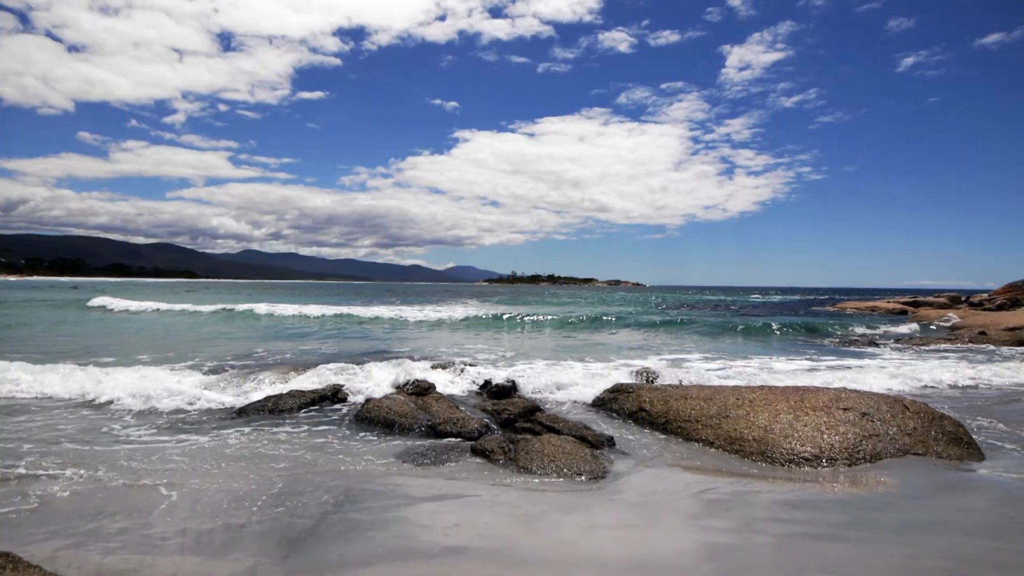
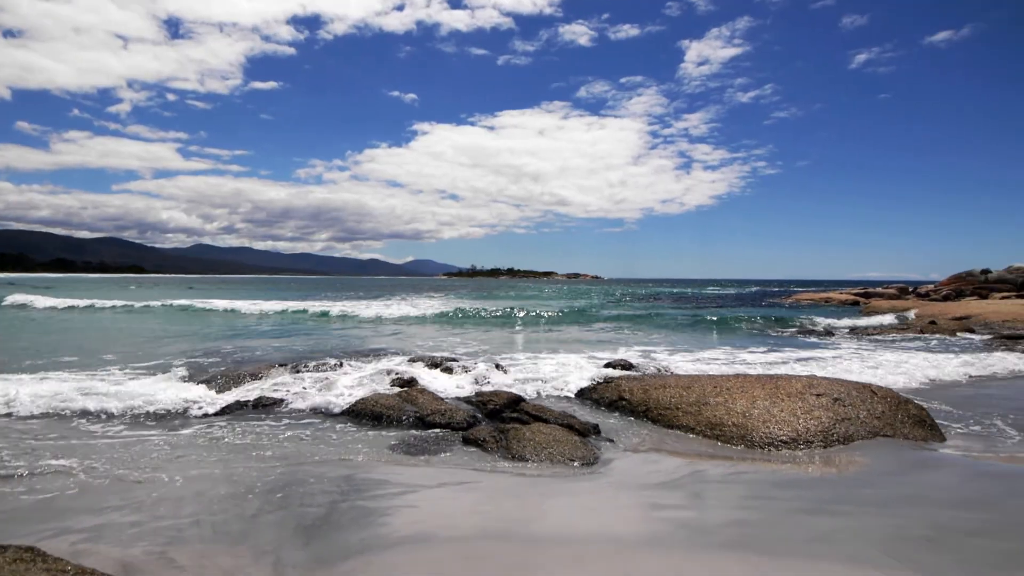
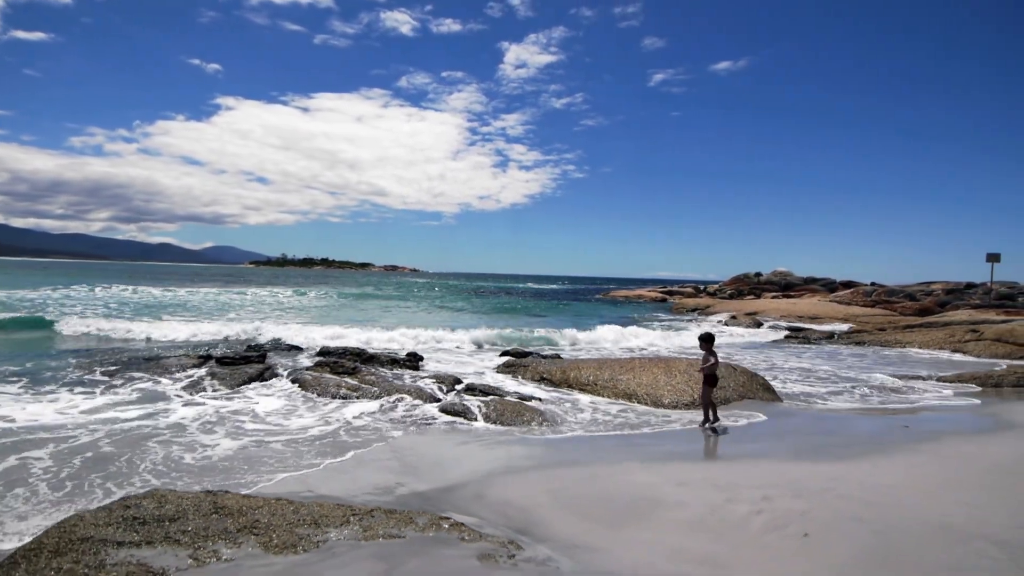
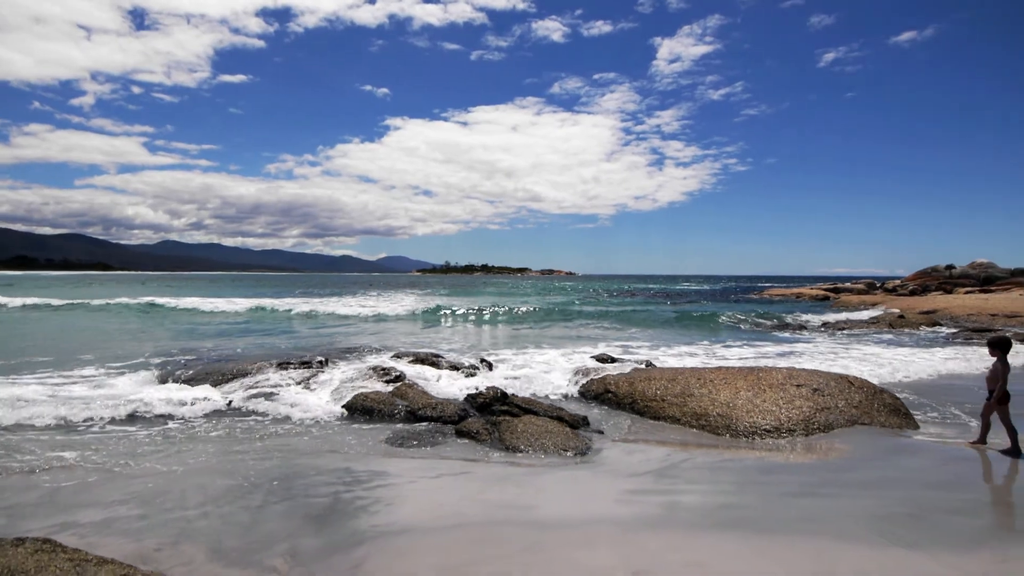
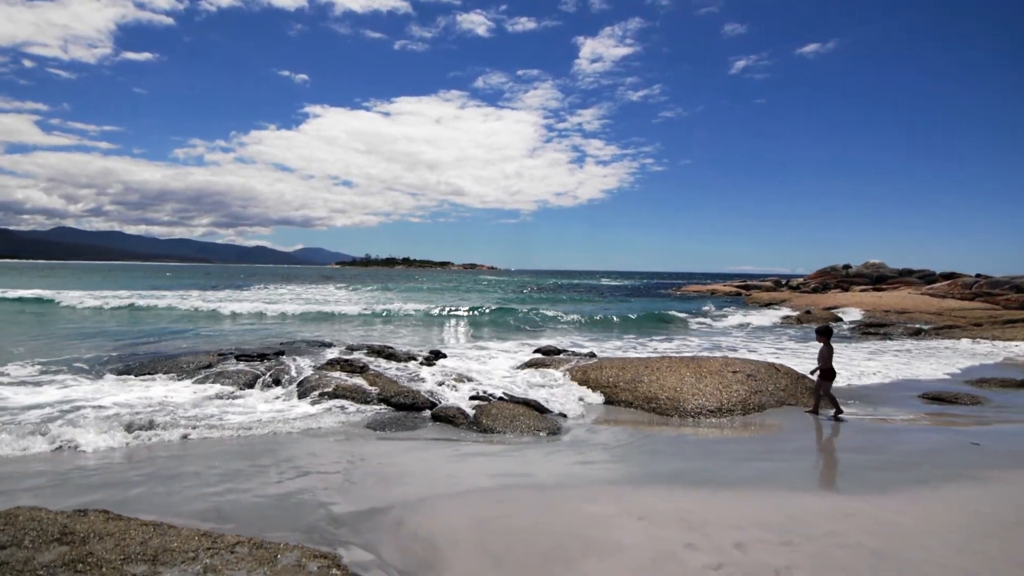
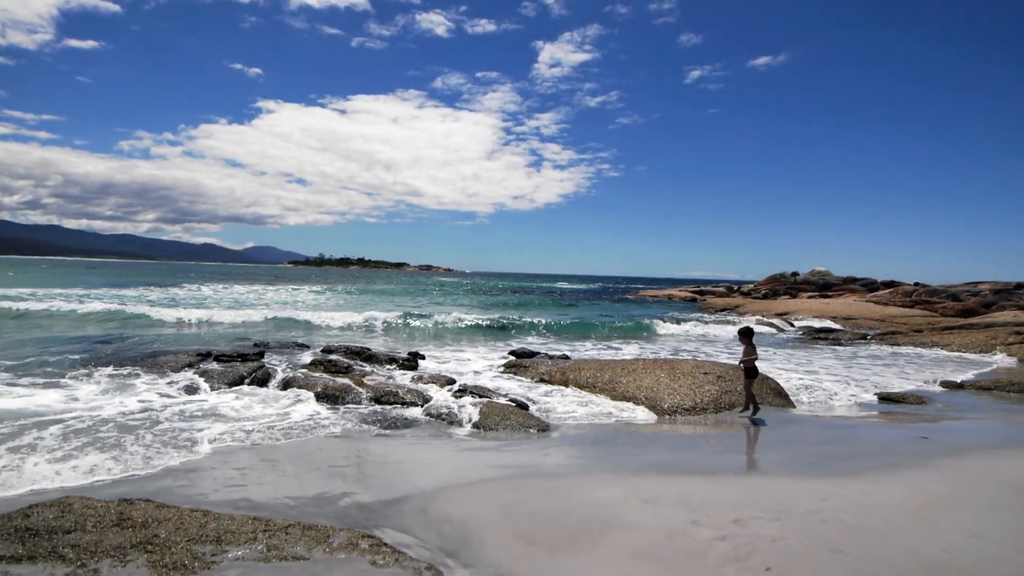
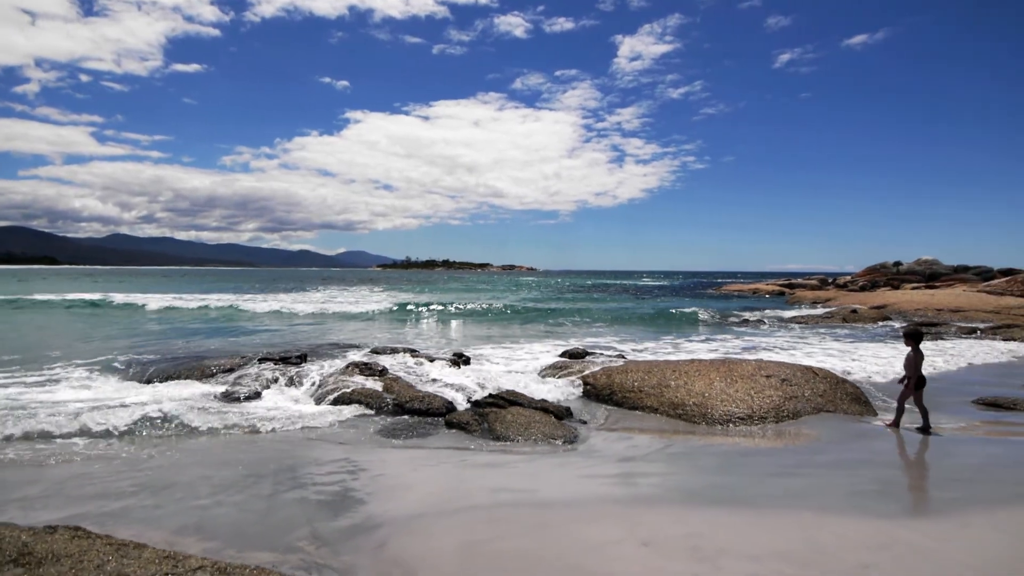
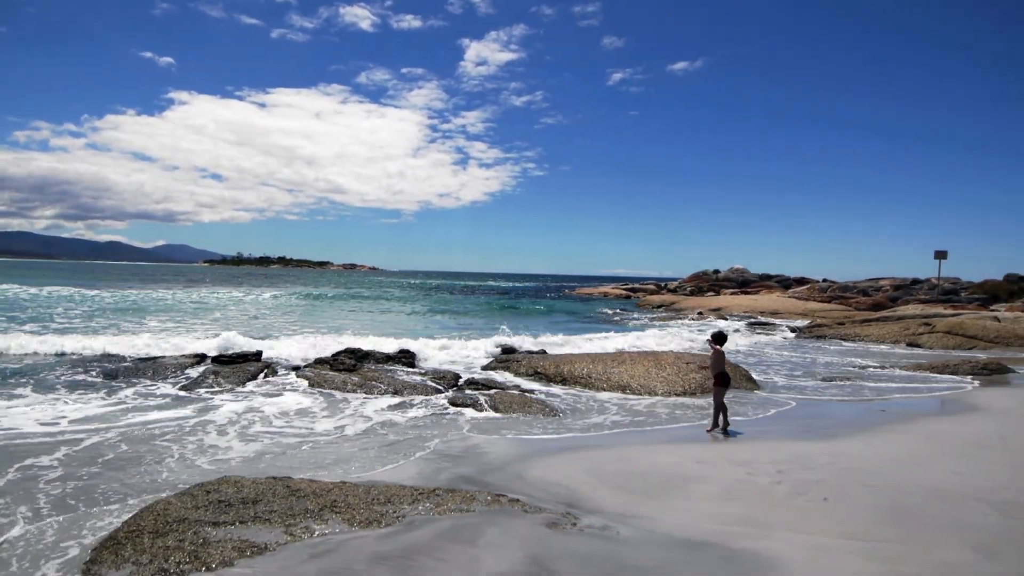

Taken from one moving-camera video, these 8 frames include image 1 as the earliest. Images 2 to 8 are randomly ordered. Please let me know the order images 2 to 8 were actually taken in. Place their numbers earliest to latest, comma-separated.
2, 4, 7, 5, 6, 3, 8
